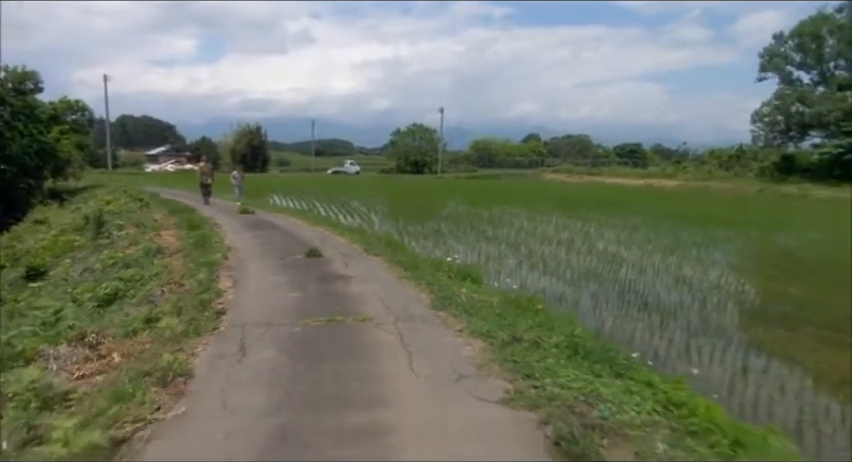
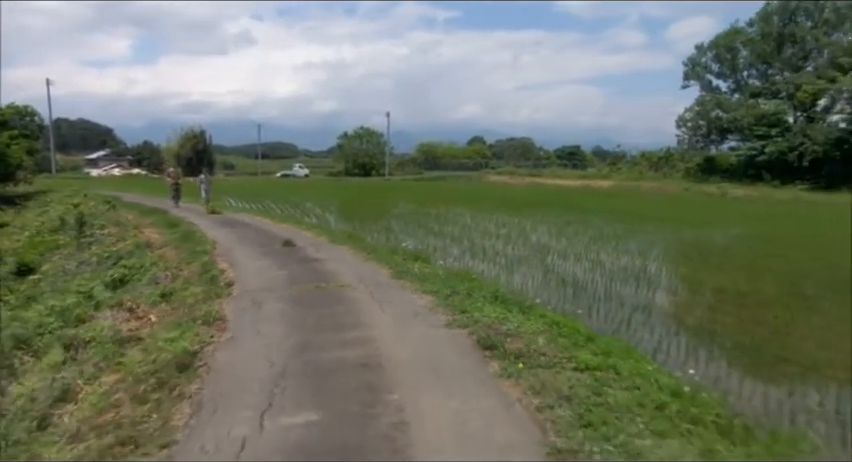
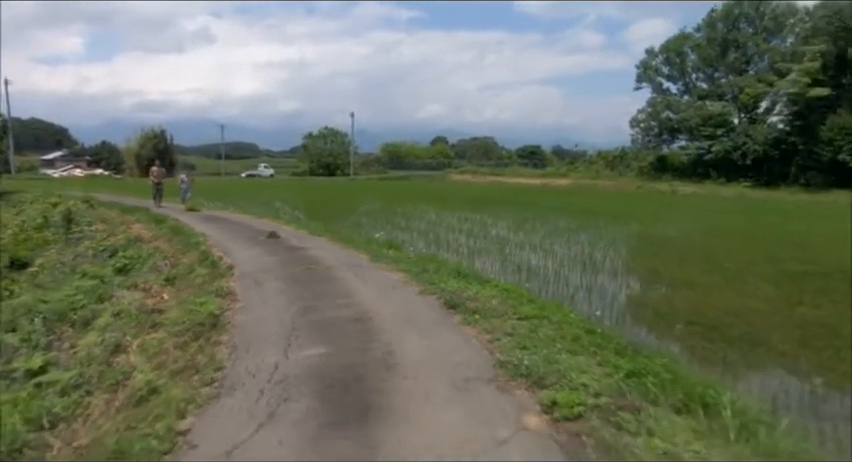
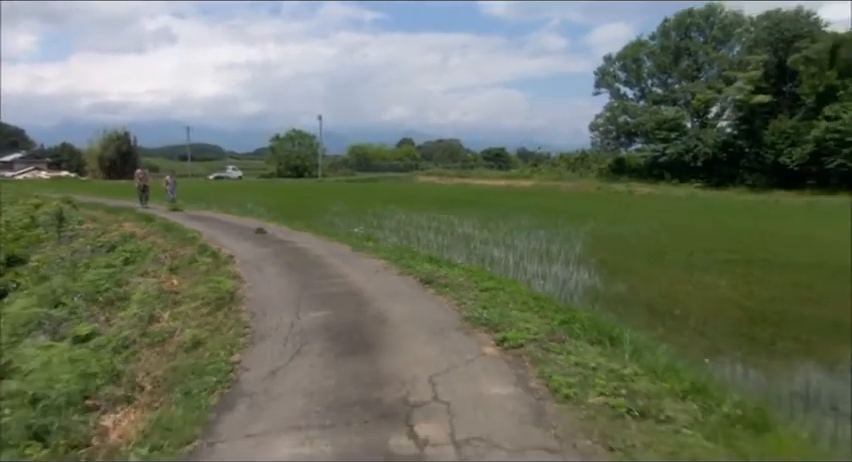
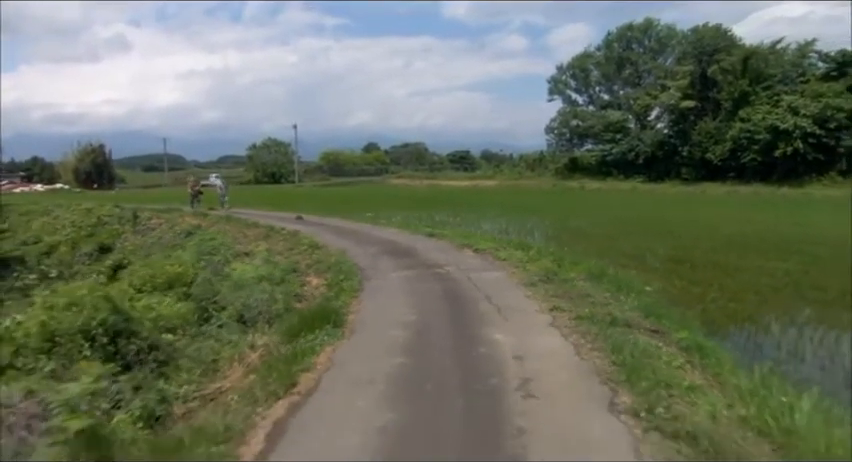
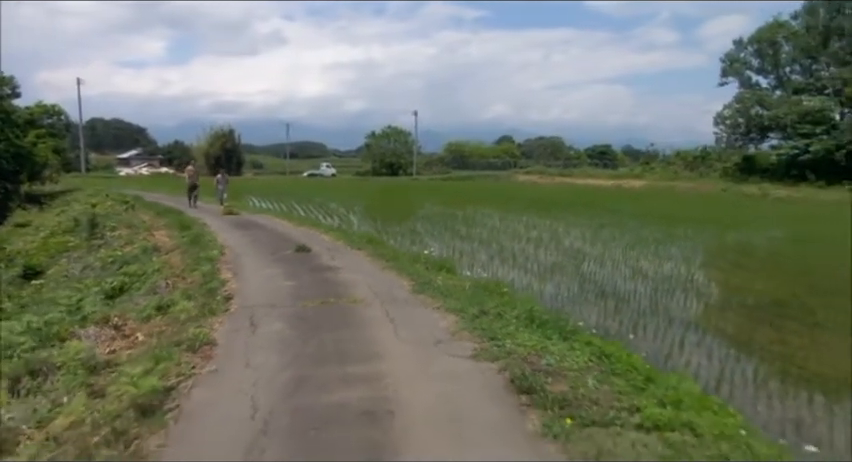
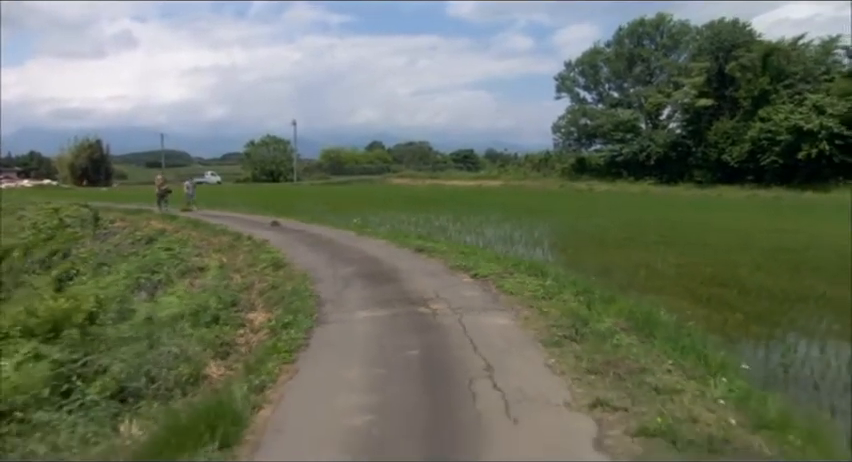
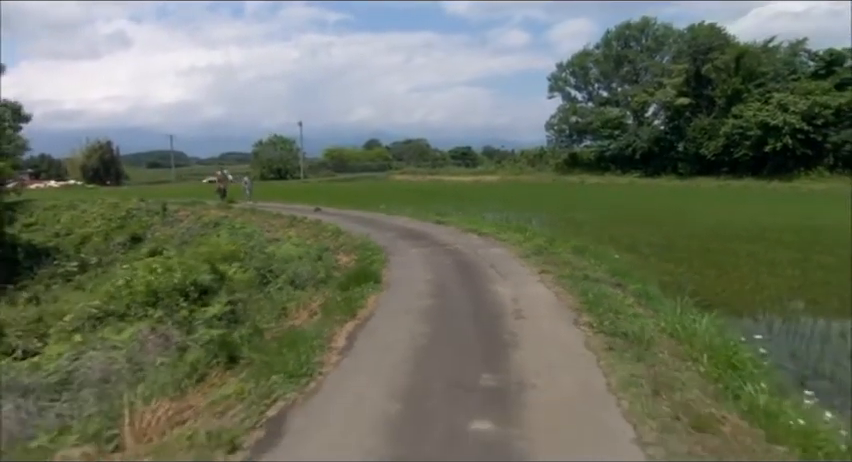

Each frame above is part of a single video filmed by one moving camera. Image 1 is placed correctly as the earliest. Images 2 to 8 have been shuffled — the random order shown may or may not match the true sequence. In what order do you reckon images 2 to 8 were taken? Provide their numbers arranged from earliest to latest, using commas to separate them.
6, 2, 3, 4, 7, 5, 8
